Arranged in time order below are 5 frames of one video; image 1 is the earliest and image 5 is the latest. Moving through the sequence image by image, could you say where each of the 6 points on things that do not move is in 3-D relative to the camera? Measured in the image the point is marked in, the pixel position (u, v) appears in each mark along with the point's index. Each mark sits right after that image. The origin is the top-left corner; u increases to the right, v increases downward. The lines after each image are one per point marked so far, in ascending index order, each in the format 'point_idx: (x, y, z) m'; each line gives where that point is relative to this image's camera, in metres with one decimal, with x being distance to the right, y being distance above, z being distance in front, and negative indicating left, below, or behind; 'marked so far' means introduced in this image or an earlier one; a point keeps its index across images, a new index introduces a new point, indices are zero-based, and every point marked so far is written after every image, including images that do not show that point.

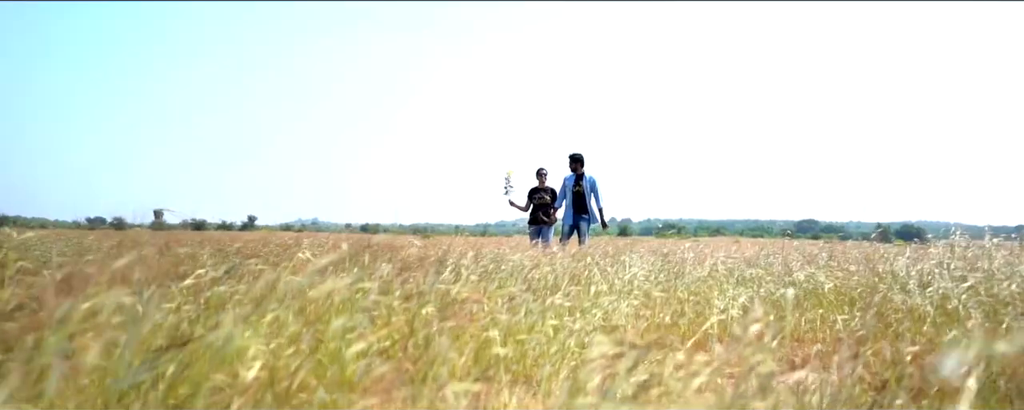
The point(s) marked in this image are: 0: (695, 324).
0: (+1.0, -0.6, +3.8) m
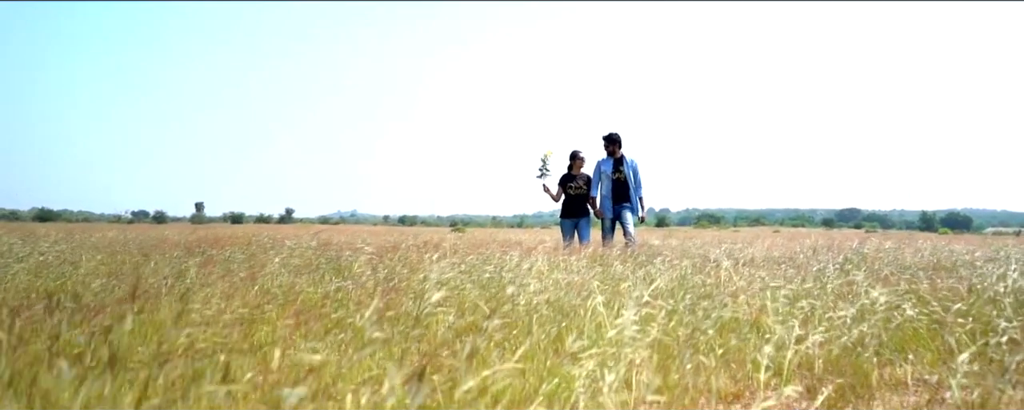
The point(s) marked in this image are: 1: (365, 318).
0: (+0.8, -0.7, +2.6) m
1: (-0.6, -0.4, +2.7) m
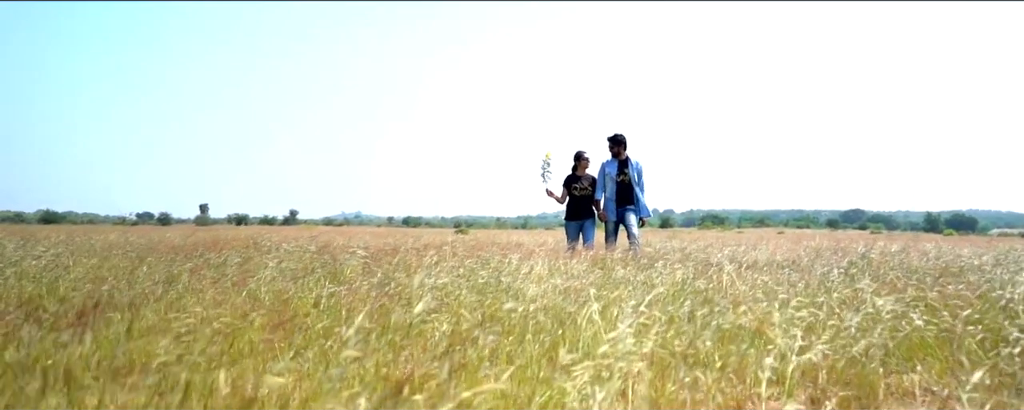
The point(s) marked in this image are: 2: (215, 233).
0: (+0.9, -0.7, +3.4) m
1: (-0.5, -0.4, +3.5) m
2: (-6.9, -0.6, +17.0) m
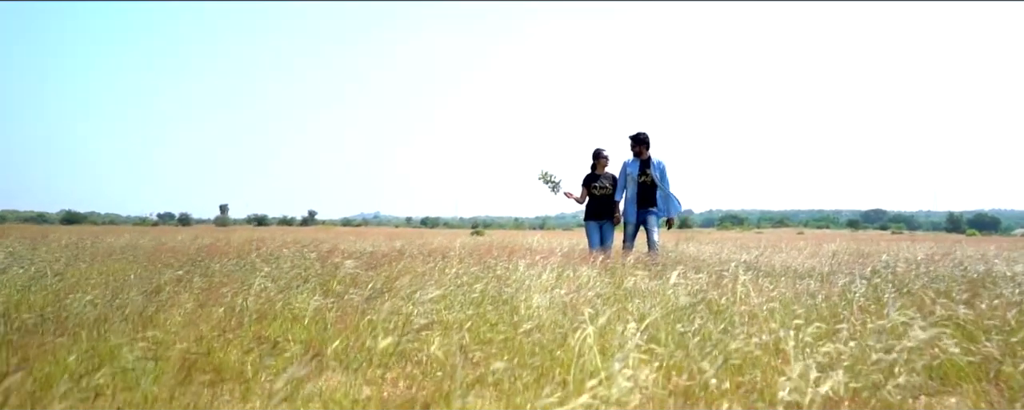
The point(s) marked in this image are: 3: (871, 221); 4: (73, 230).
0: (+0.8, -0.8, +3.0) m
1: (-0.6, -0.5, +3.1) m
2: (-6.6, -0.7, +16.7) m
3: (+7.1, -0.4, +14.2) m
4: (-8.6, -0.5, +14.2) m
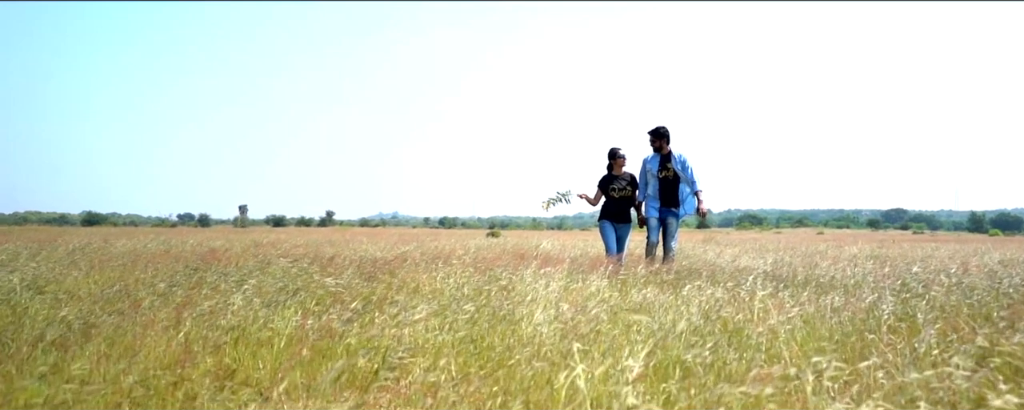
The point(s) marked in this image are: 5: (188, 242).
0: (+0.7, -0.9, +2.4) m
1: (-0.7, -0.6, +2.6) m
2: (-6.4, -0.8, +16.4) m
3: (+7.2, -0.5, +13.5) m
4: (-8.4, -0.6, +13.9) m
5: (-6.8, -0.8, +14.9) m
